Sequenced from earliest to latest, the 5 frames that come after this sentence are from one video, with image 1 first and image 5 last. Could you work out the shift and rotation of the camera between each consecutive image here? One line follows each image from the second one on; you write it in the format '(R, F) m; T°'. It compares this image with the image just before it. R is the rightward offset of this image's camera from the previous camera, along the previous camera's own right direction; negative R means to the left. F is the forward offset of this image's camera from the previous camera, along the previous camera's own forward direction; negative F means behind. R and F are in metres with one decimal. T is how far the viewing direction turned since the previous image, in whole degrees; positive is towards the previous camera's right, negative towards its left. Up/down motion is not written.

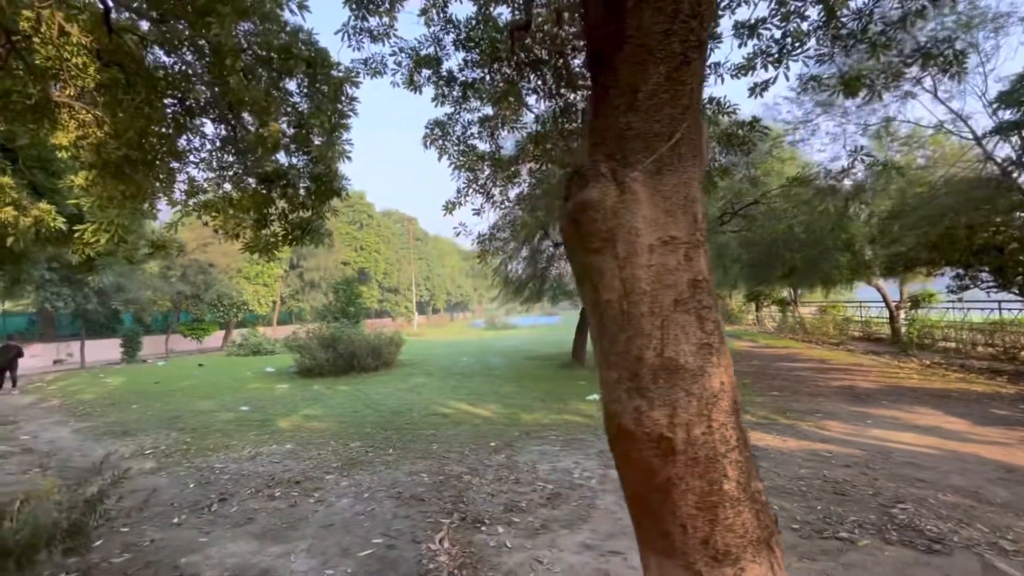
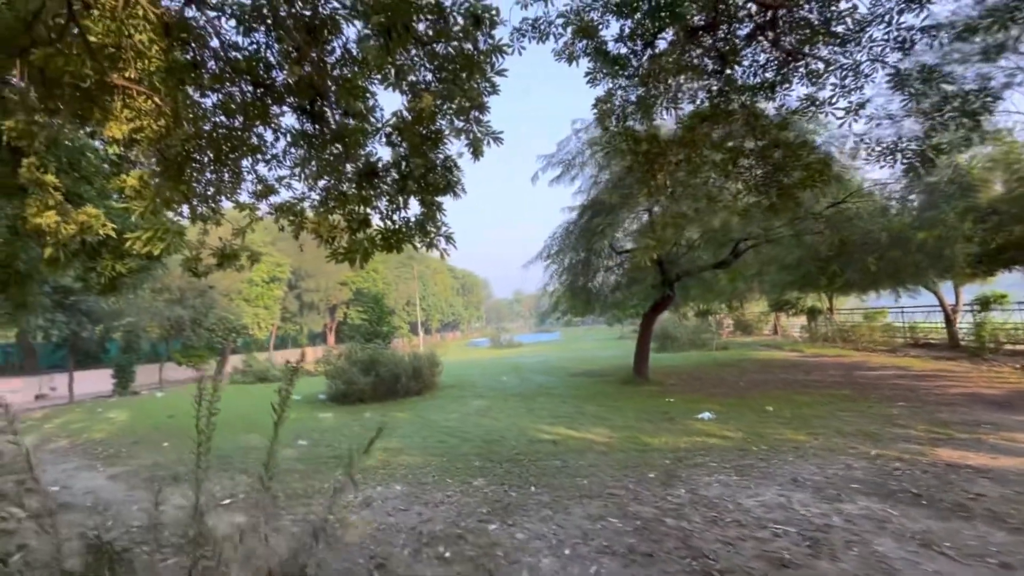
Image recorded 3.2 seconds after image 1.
(-1.3, +0.7) m; +3°
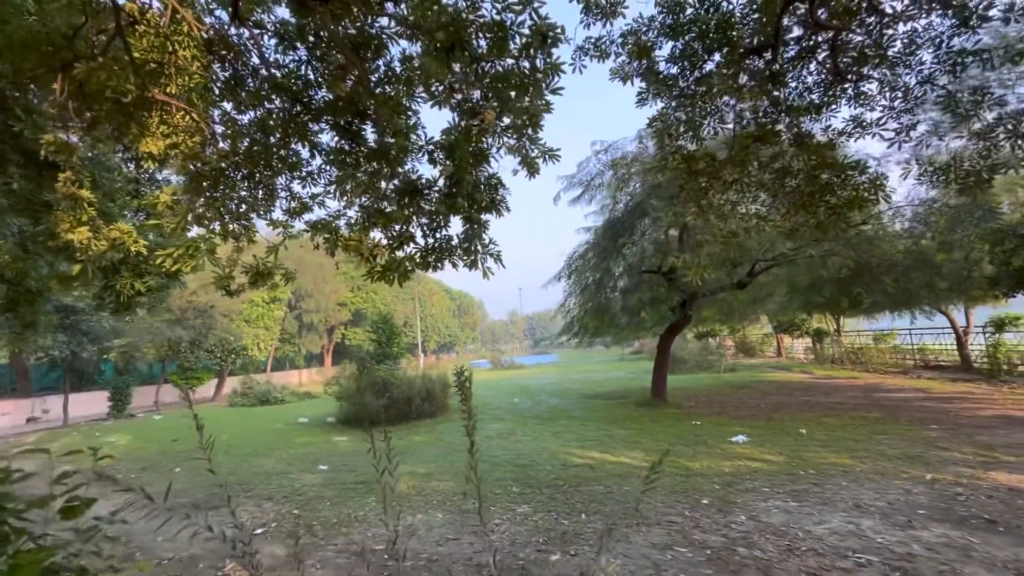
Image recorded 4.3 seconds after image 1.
(-0.4, +0.1) m; +1°
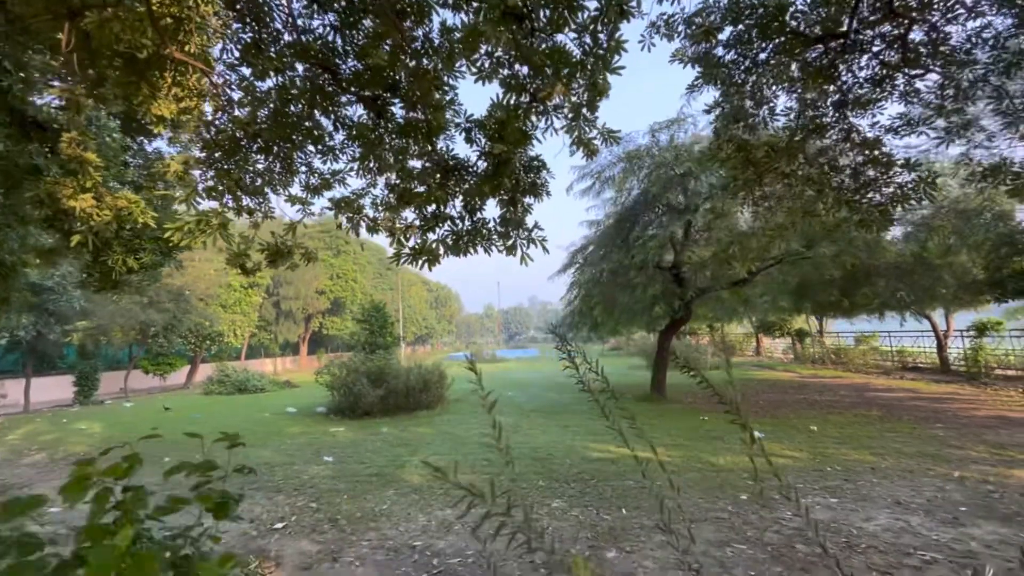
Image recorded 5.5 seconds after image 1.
(-0.5, +0.2) m; +3°
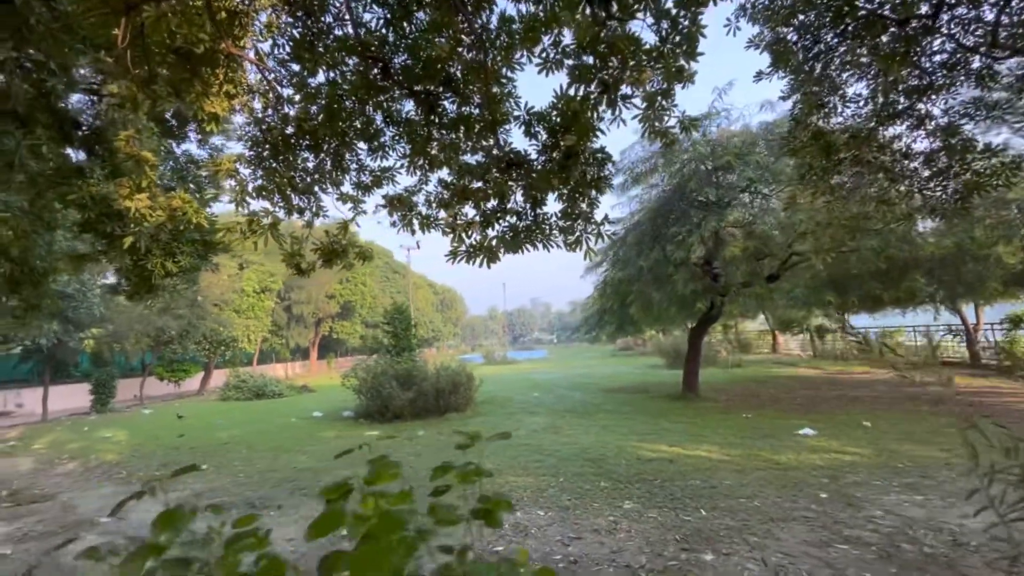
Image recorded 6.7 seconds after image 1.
(-0.5, +0.1) m; 0°
